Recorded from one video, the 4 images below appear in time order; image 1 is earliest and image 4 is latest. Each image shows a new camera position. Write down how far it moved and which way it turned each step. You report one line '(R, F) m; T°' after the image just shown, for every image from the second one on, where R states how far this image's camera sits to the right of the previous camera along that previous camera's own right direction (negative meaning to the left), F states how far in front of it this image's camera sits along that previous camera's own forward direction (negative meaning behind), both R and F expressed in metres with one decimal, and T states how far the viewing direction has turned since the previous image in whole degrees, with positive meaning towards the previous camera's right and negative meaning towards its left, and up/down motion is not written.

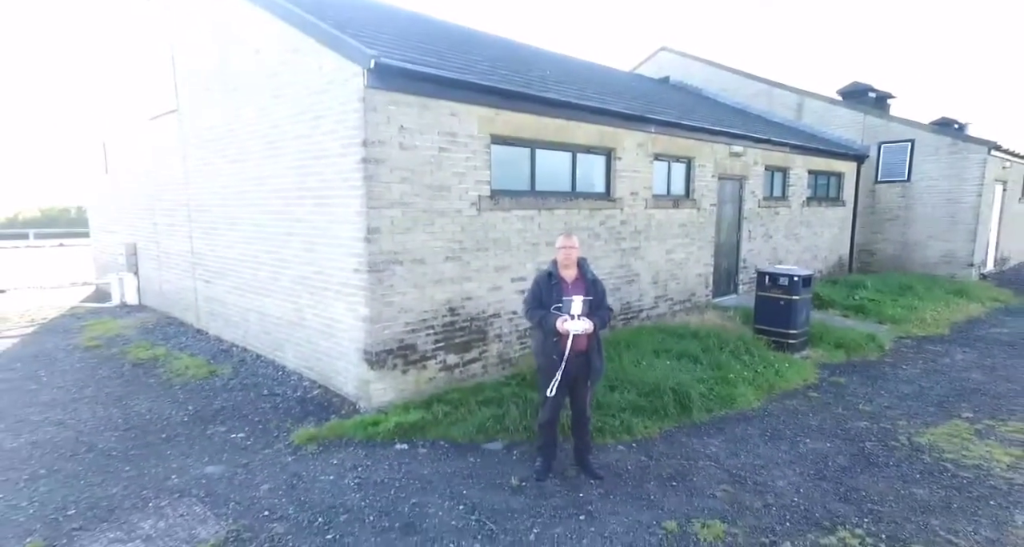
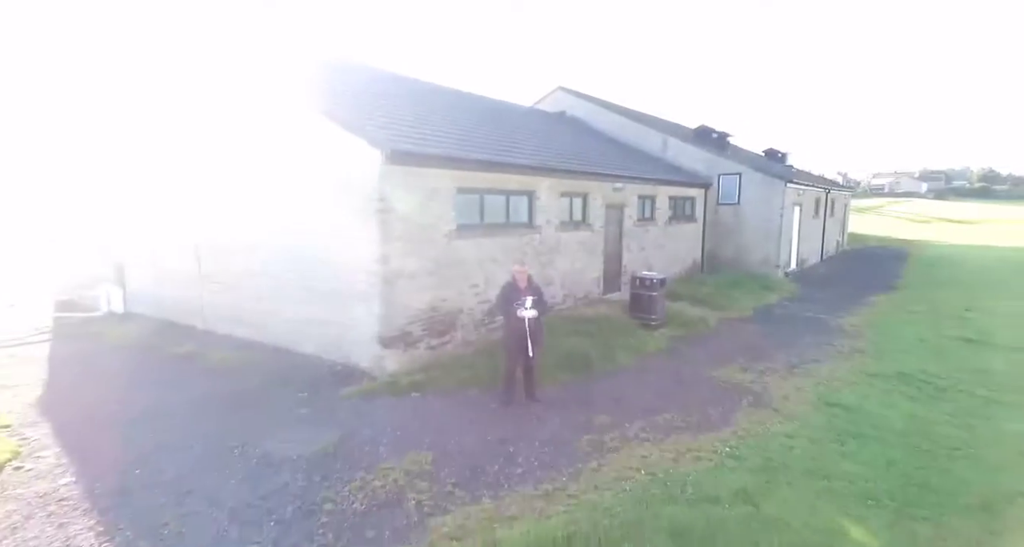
(-1.0, -2.6) m; +11°
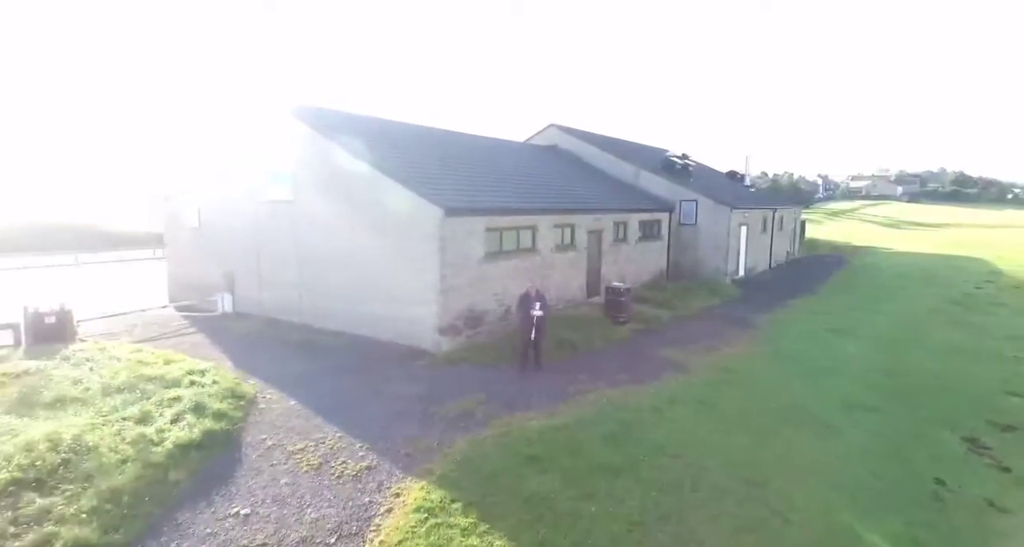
(-0.5, -3.9) m; +1°
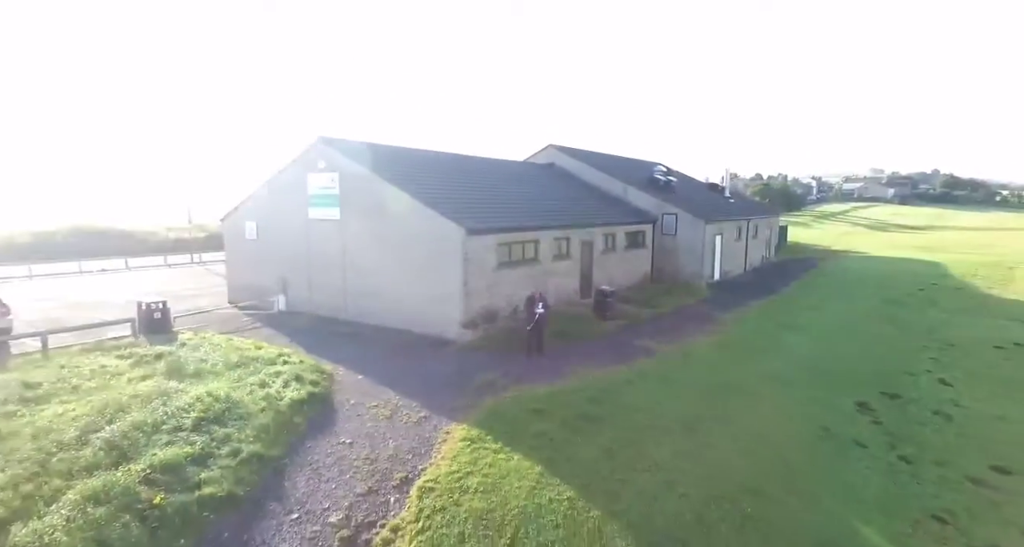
(-0.3, -3.0) m; 0°
